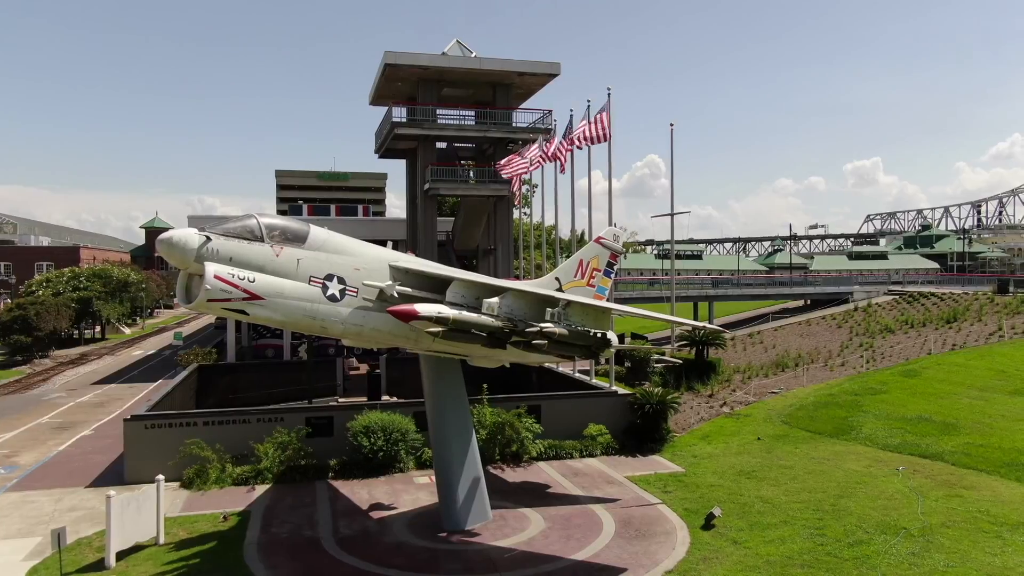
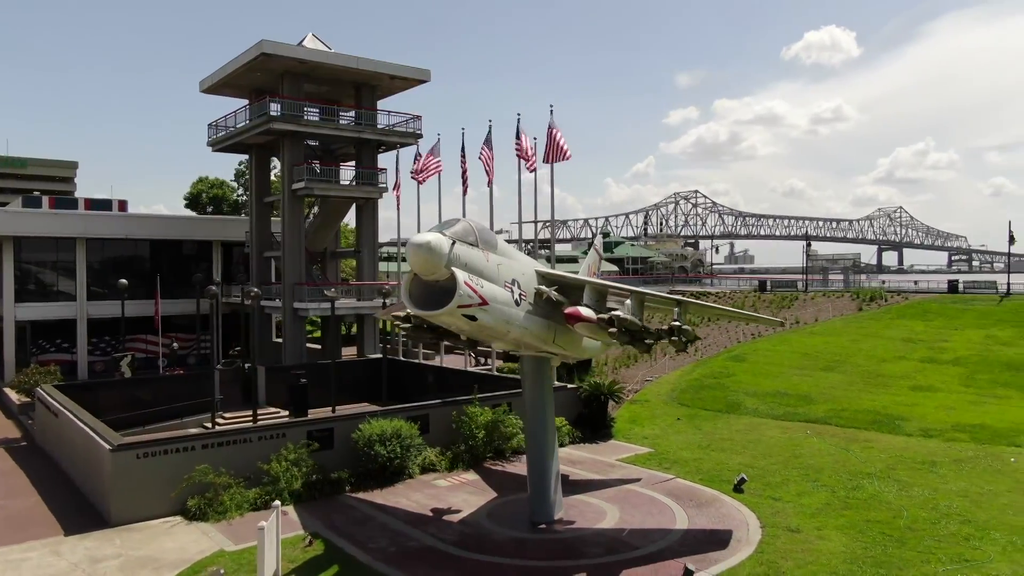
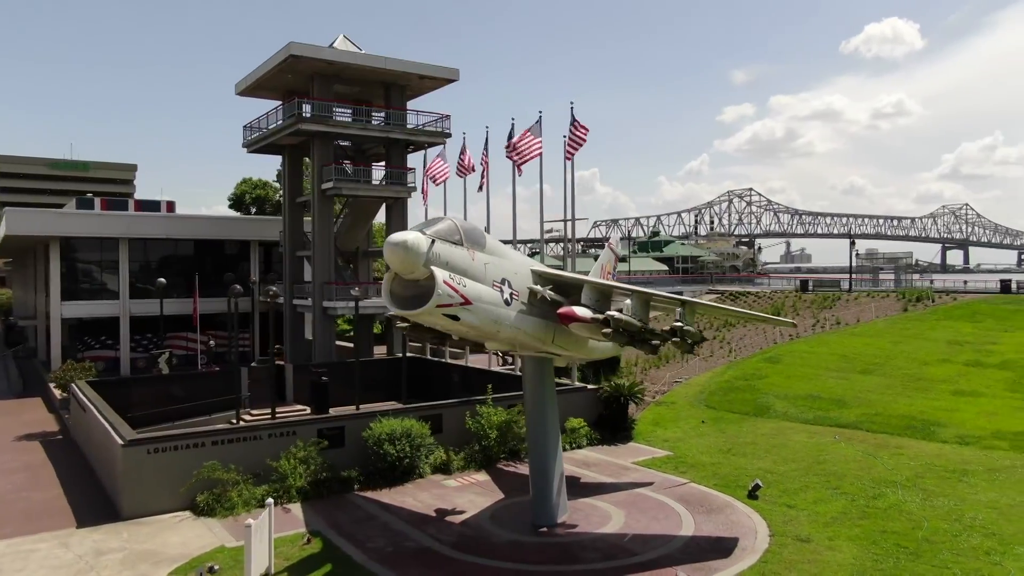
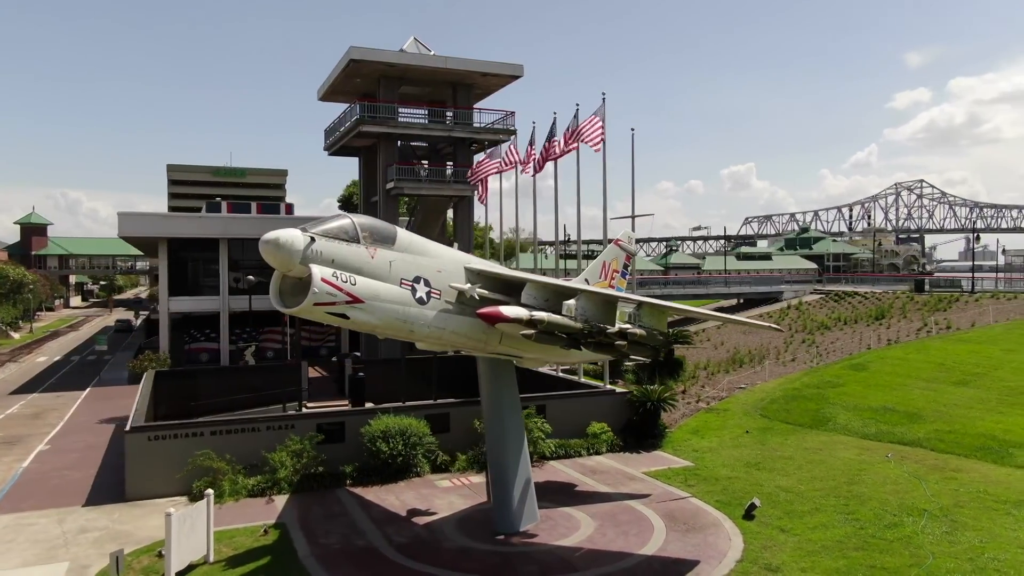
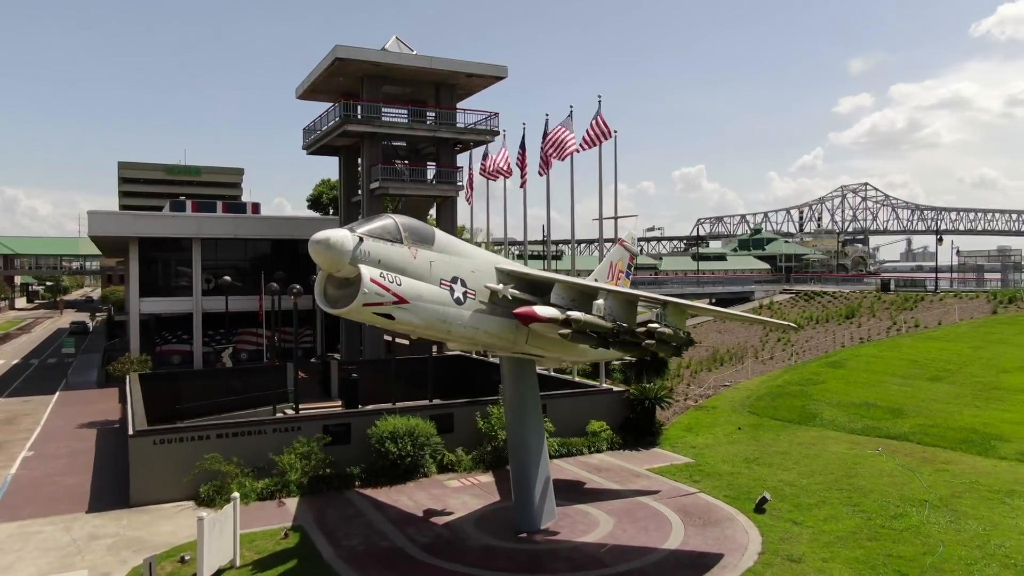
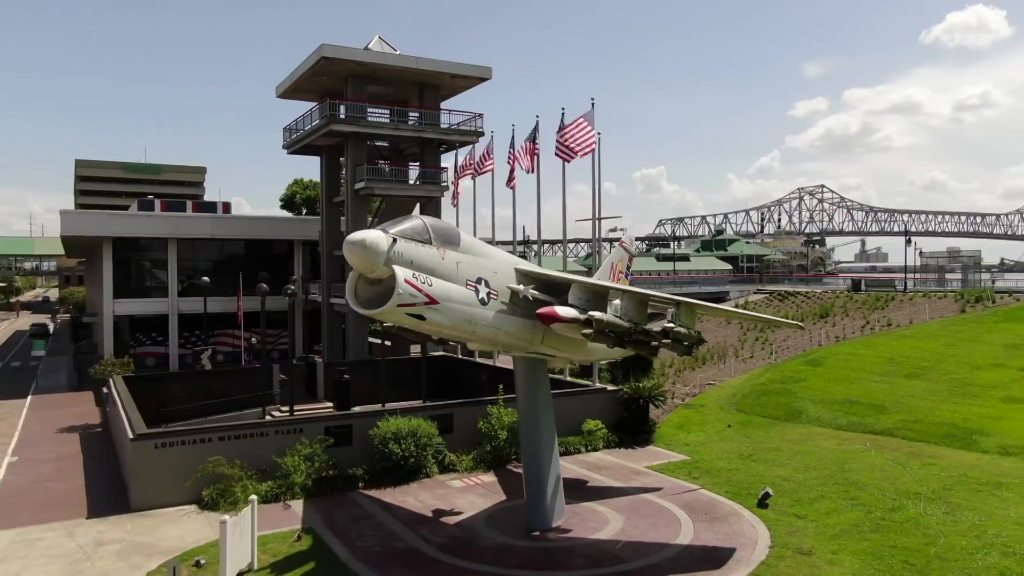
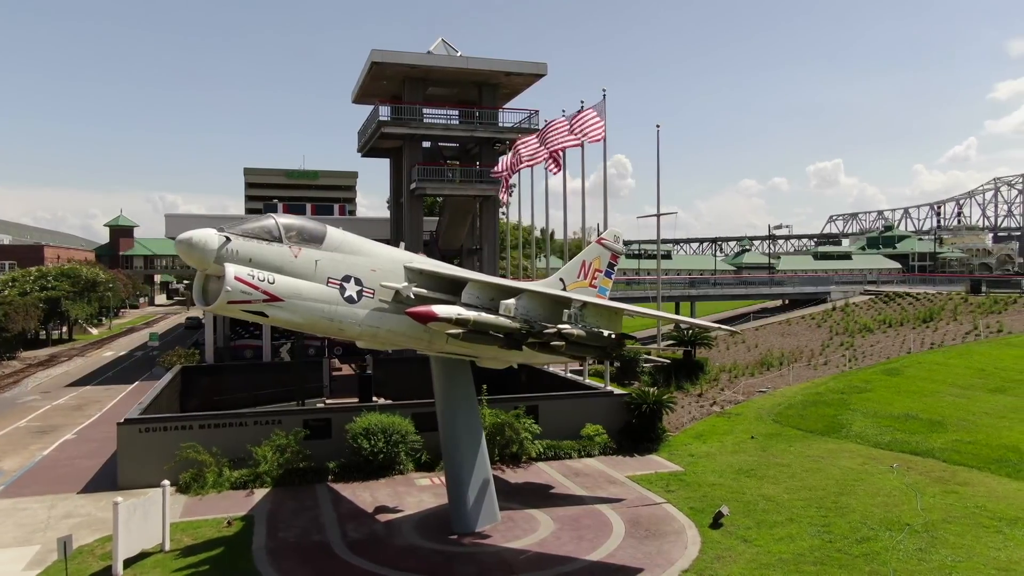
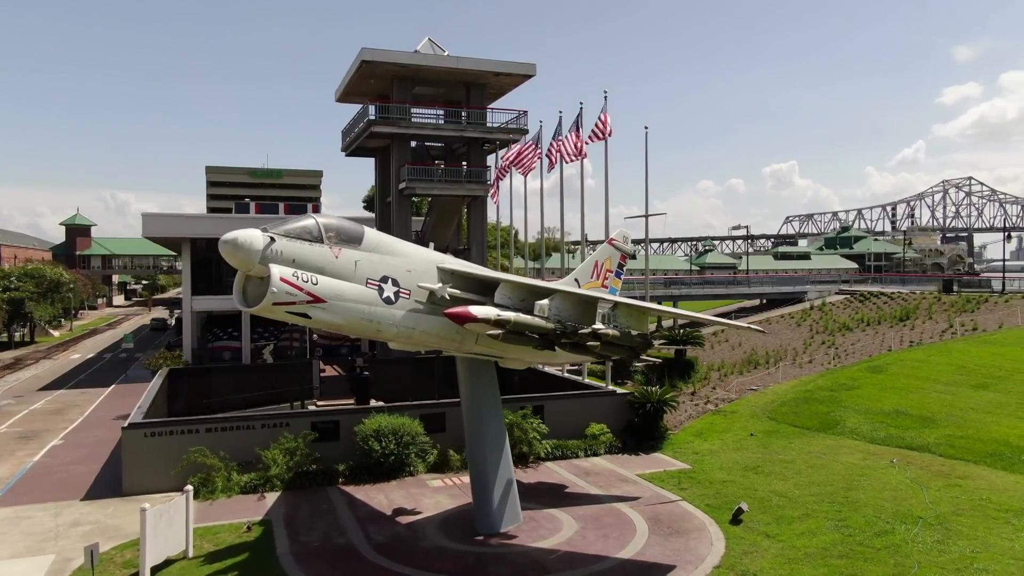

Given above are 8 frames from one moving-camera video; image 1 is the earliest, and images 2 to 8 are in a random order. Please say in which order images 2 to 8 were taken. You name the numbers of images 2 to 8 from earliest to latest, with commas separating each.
7, 8, 4, 5, 6, 3, 2
